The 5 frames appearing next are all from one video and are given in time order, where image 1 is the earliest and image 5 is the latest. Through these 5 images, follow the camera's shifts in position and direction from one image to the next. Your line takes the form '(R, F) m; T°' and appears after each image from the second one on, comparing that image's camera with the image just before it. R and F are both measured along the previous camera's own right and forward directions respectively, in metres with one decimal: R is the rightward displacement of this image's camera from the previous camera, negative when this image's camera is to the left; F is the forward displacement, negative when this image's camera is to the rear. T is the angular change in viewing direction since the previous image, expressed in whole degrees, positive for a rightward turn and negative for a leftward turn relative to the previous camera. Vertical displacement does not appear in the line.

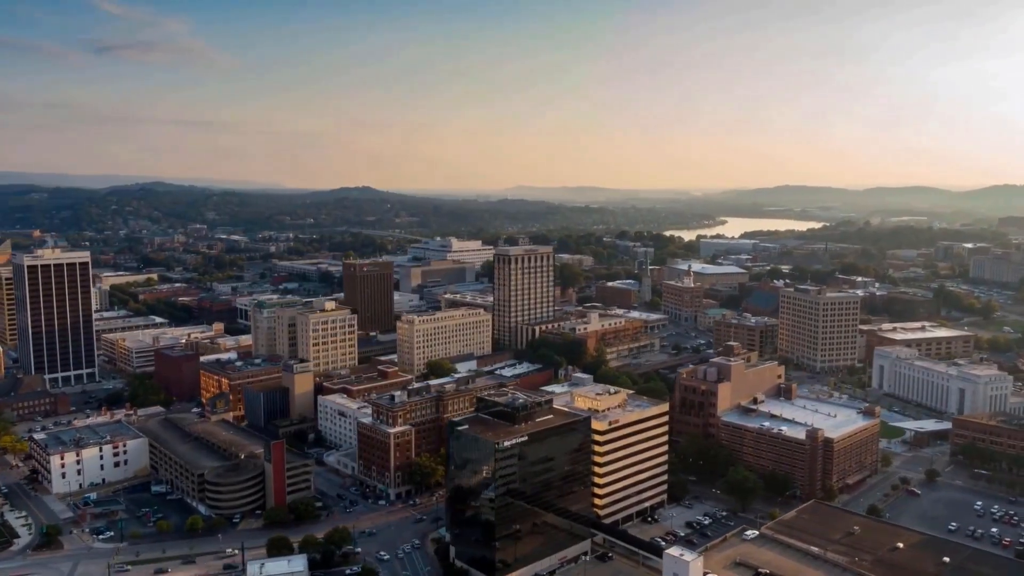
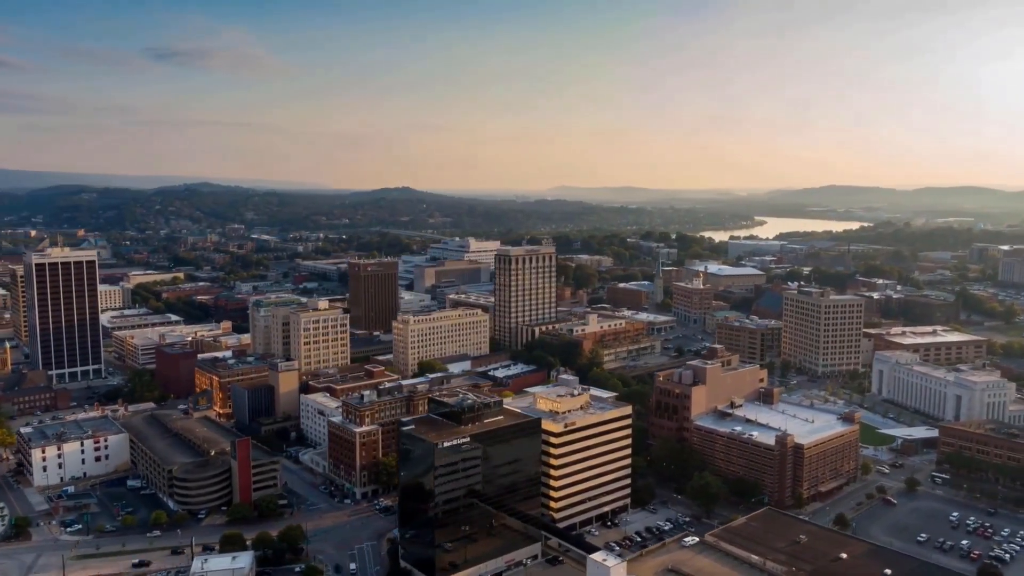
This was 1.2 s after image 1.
(+3.5, +0.2) m; -3°
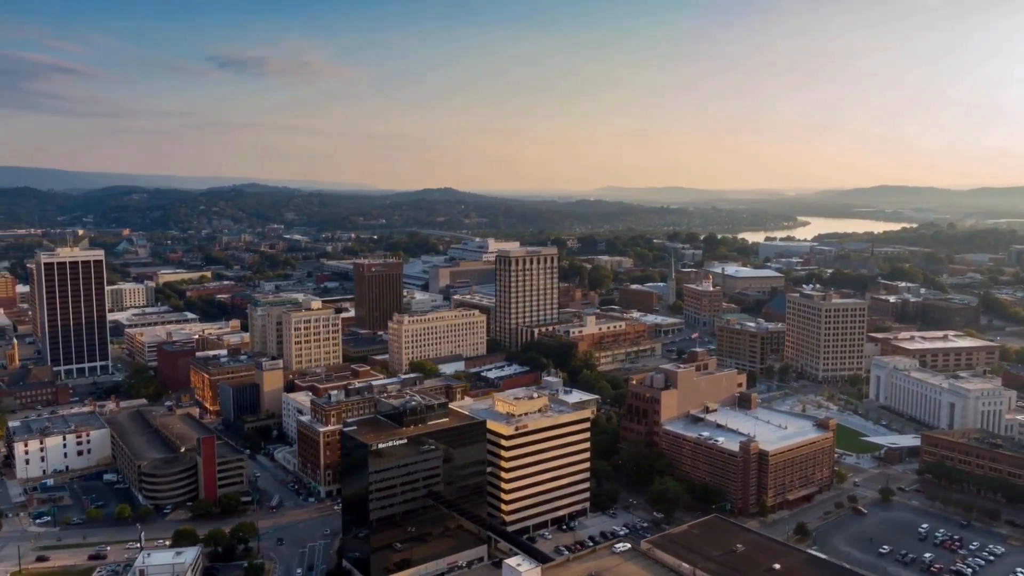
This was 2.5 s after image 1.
(+3.7, +0.2) m; -3°
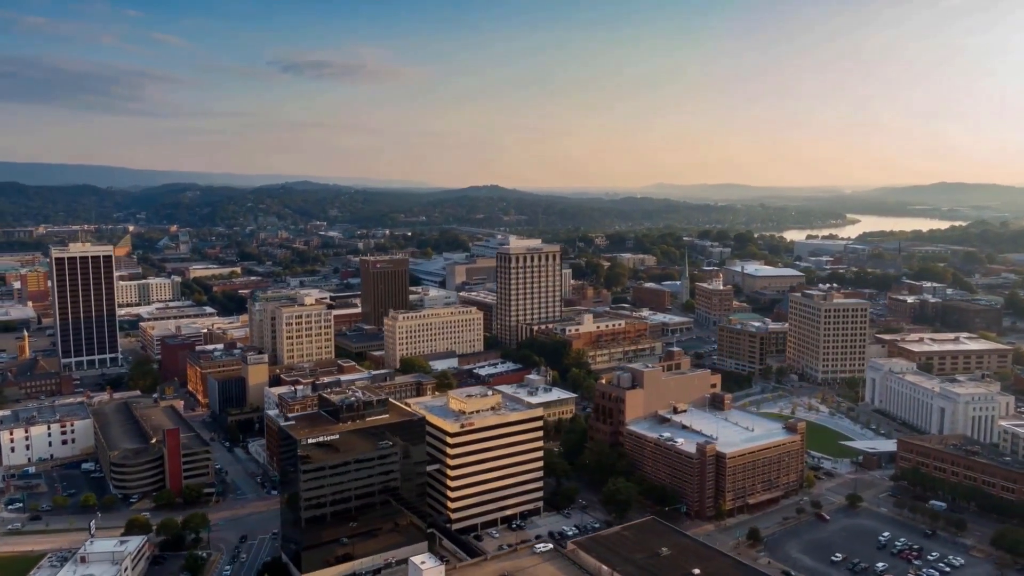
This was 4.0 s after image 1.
(+4.1, +0.3) m; -4°
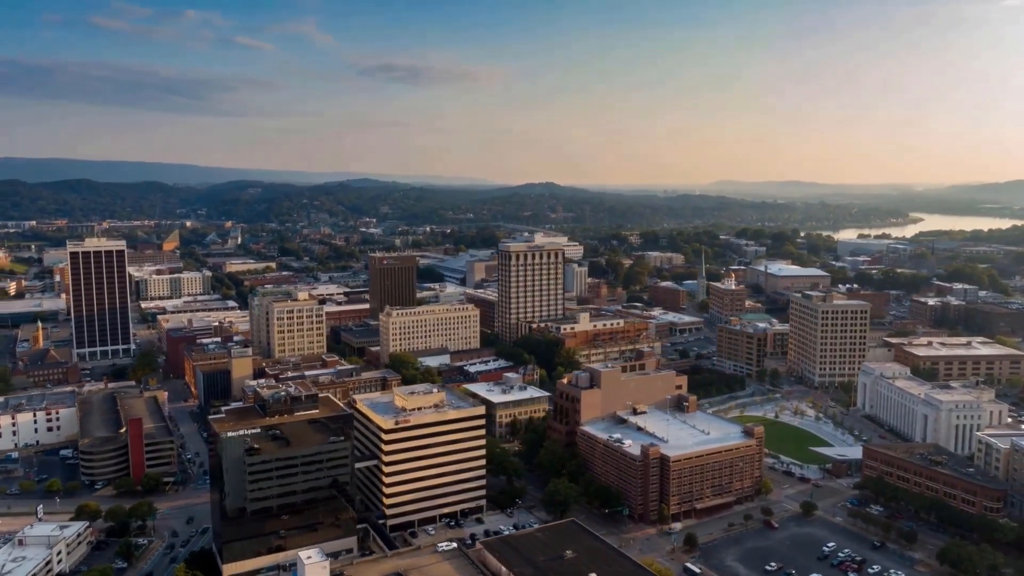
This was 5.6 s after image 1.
(+4.9, +0.4) m; -4°
